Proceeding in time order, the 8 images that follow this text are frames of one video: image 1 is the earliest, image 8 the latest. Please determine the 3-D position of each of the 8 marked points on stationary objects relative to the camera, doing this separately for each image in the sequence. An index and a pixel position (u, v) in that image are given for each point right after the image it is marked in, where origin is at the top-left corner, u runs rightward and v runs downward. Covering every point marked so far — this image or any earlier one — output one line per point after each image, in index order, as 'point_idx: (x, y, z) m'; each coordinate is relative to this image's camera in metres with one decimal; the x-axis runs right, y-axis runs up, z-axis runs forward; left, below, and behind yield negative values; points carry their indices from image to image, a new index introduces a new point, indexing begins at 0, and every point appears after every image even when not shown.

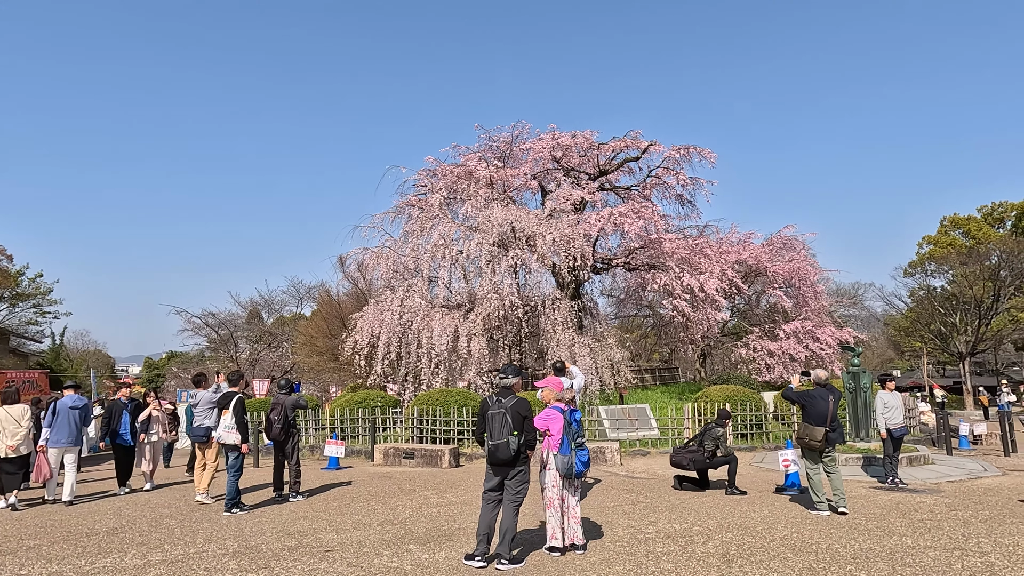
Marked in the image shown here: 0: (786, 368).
0: (+6.8, -2.0, +16.4) m
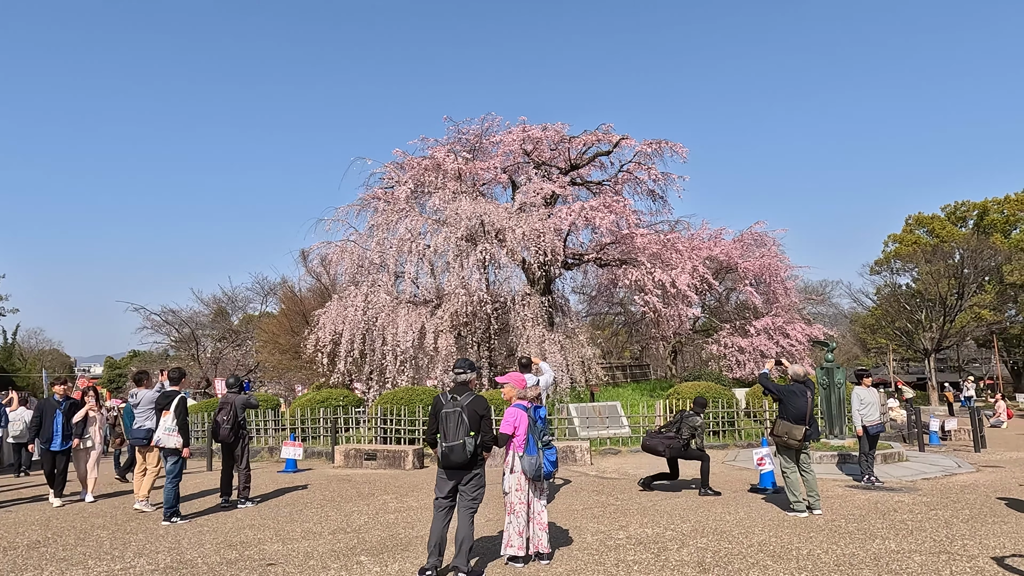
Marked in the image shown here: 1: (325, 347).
0: (+6.0, -1.9, +16.4) m
1: (-3.7, -1.2, +13.3) m
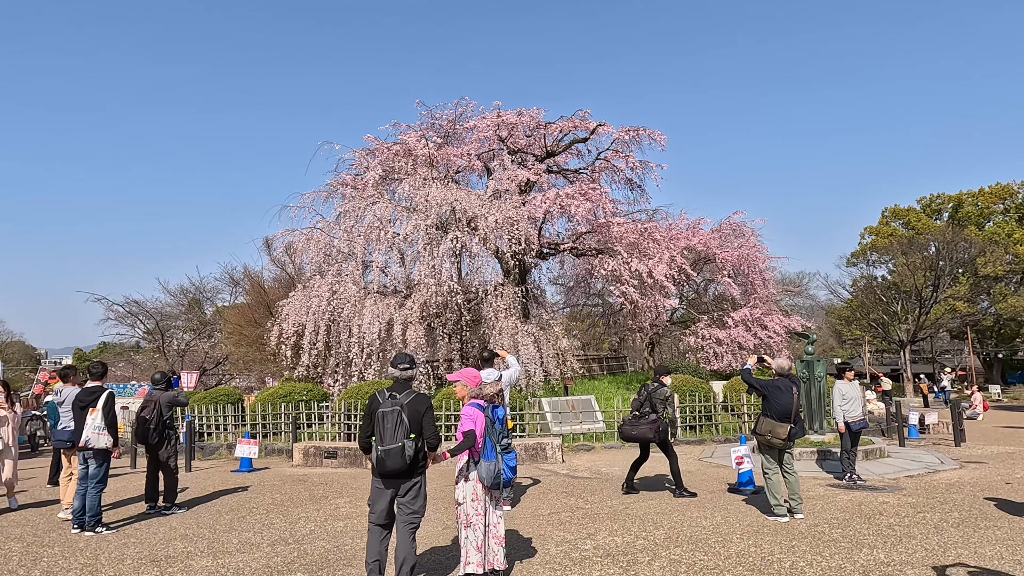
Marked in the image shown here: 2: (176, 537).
0: (+5.4, -1.7, +16.1) m
1: (-4.3, -1.0, +12.8) m
2: (-2.4, -1.8, +4.8) m
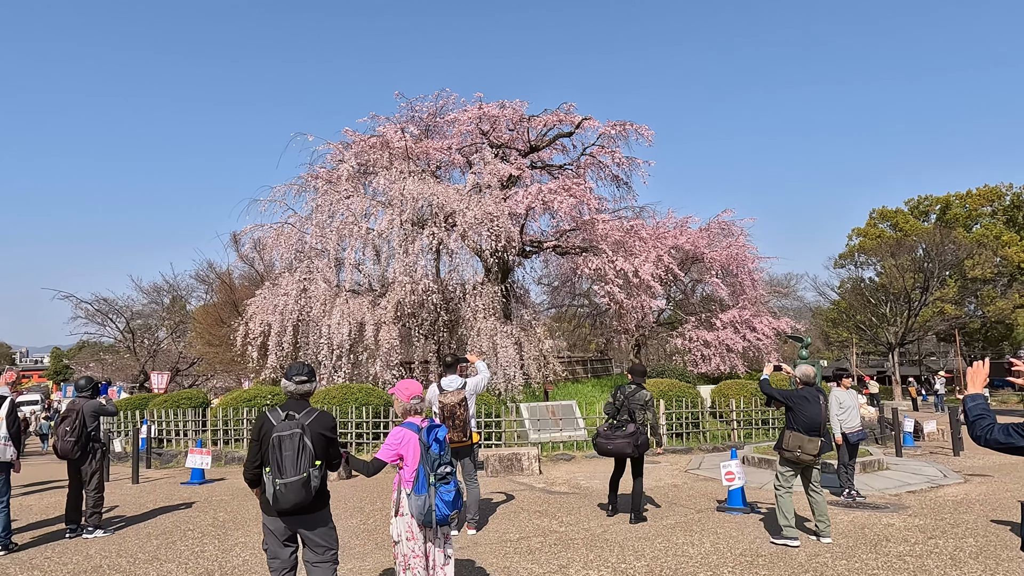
0: (+5.0, -1.7, +15.6) m
1: (-4.6, -0.9, +12.1) m
2: (-2.6, -1.7, +4.1) m
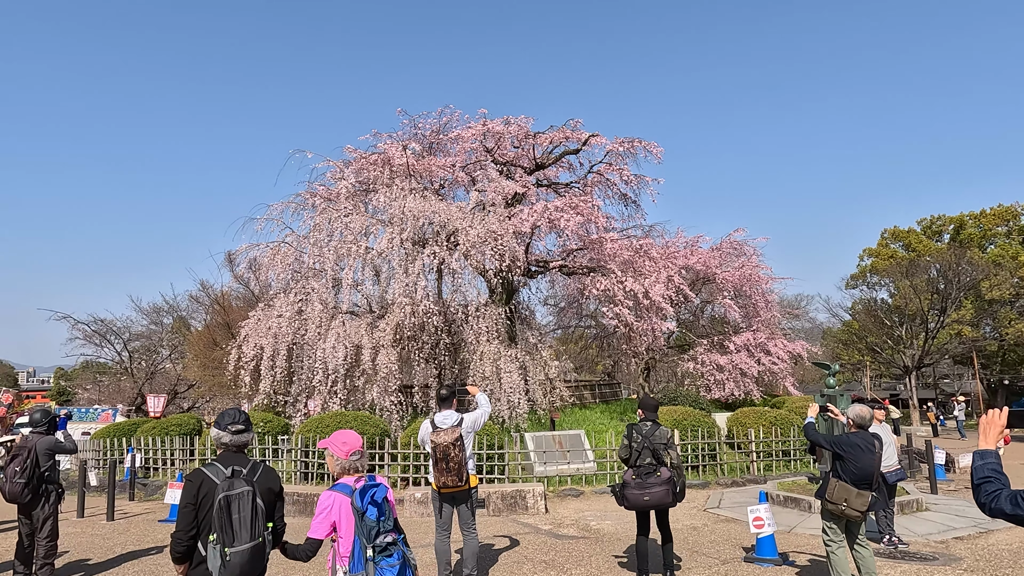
0: (+5.1, -2.2, +15.0) m
1: (-4.6, -1.3, +11.6) m
2: (-2.6, -1.9, +3.6) m
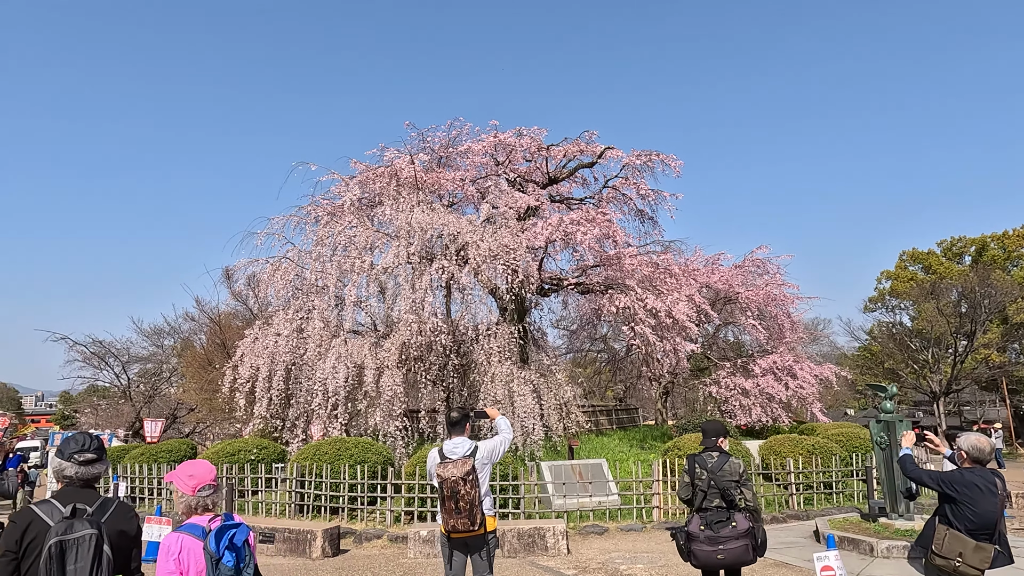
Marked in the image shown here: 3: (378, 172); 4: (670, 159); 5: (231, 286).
0: (+5.3, -2.6, +14.1) m
1: (-4.3, -1.6, +10.9) m
2: (-2.5, -1.8, +2.8) m
3: (-2.6, +2.2, +13.0) m
4: (+3.5, +2.8, +14.8) m
5: (-5.2, 0.0, +12.4) m
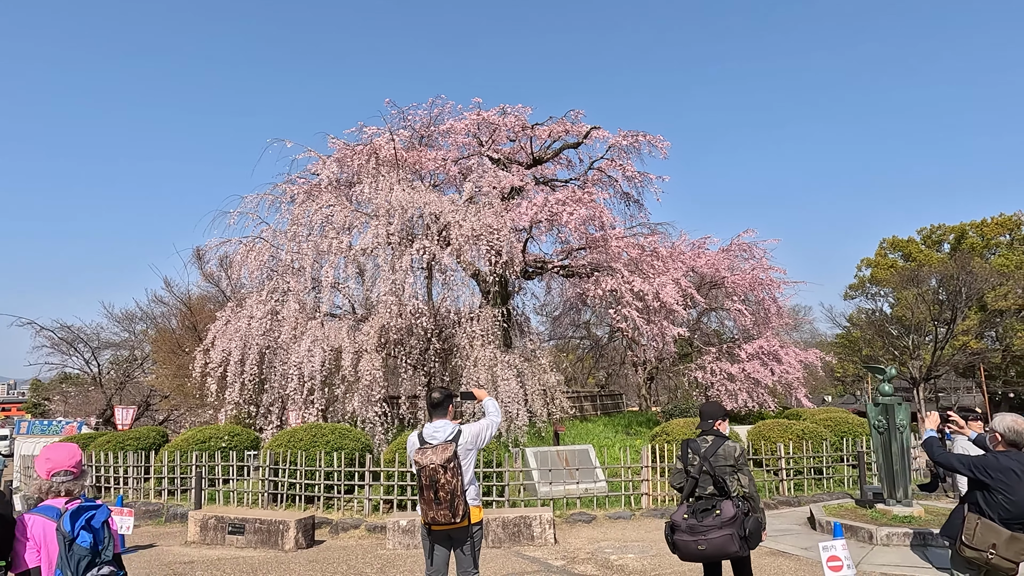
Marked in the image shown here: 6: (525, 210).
0: (+5.0, -2.2, +14.0) m
1: (-4.6, -1.3, +10.4) m
2: (-2.5, -1.7, +2.4) m
3: (-2.9, +2.6, +12.5) m
4: (+3.1, +3.2, +14.5) m
5: (-5.5, +0.4, +11.9) m
6: (+0.2, +1.3, +11.7) m
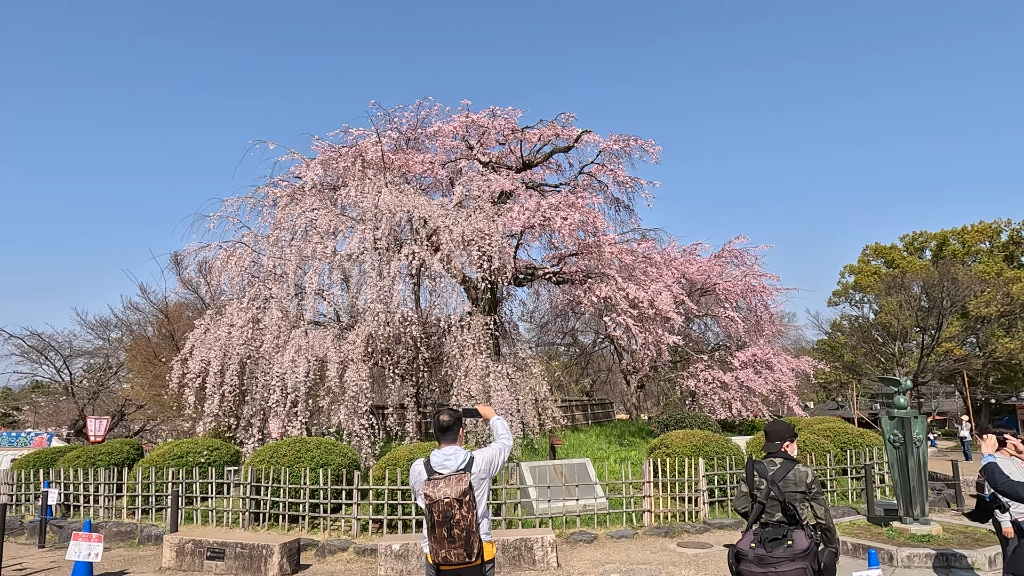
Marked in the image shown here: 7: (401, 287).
0: (+4.7, -2.4, +13.8) m
1: (-4.7, -1.4, +10.0) m
2: (-2.4, -1.7, +2.0) m
3: (-3.1, +2.5, +12.1) m
4: (+2.9, +3.0, +14.3) m
5: (-5.7, +0.3, +11.5) m
6: (+0.1, +1.2, +11.4) m
7: (-1.6, 0.0, +9.6) m
